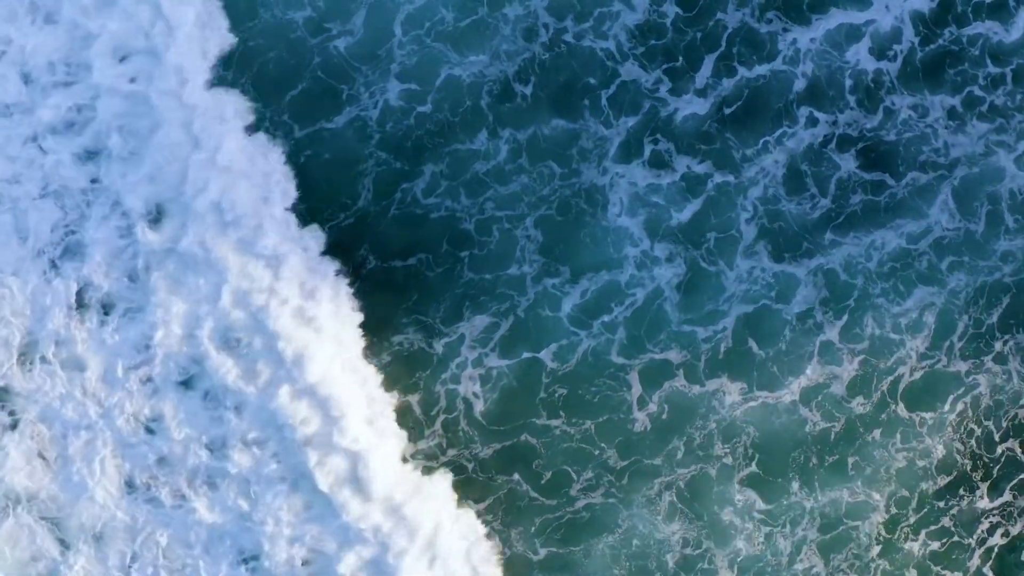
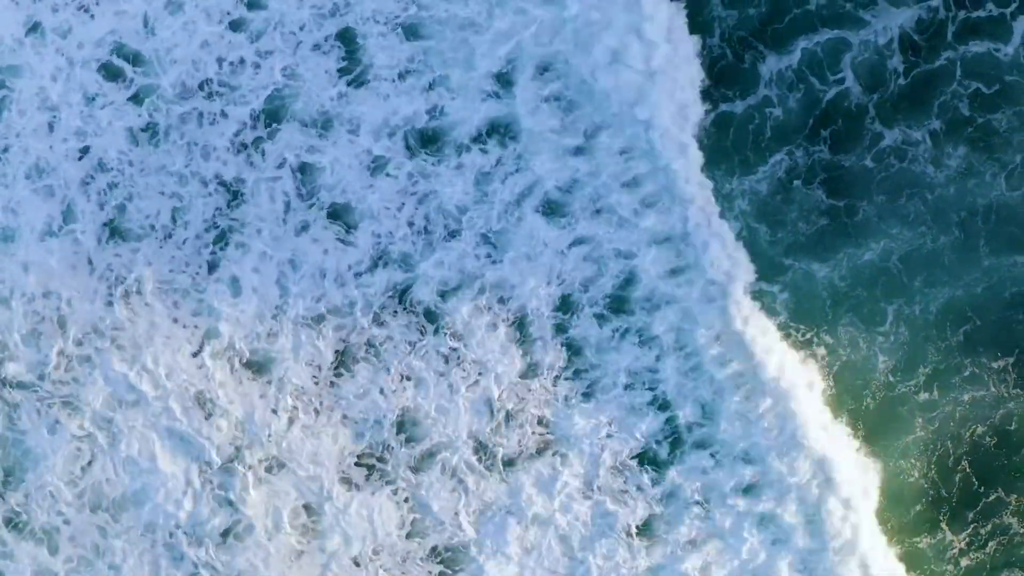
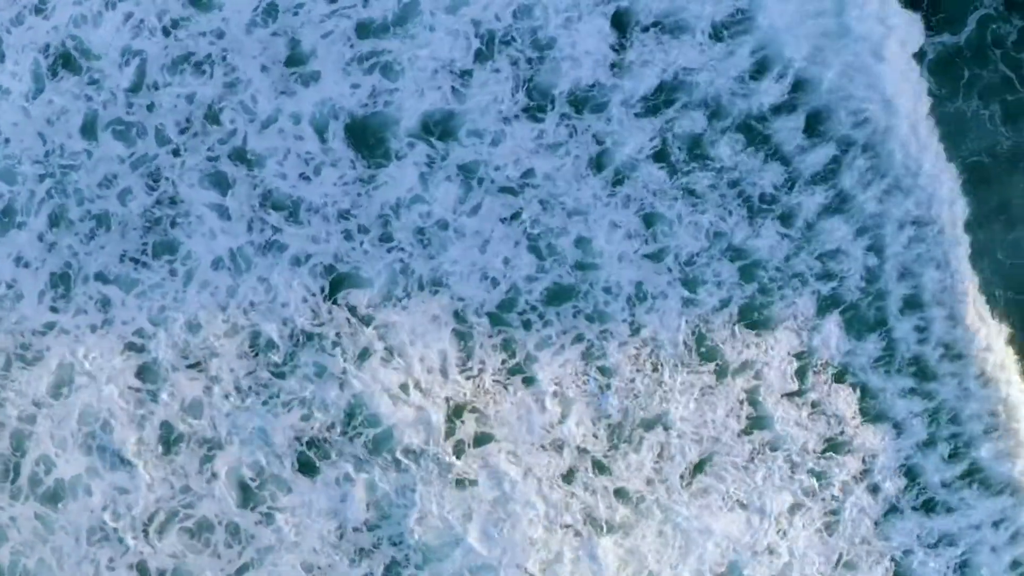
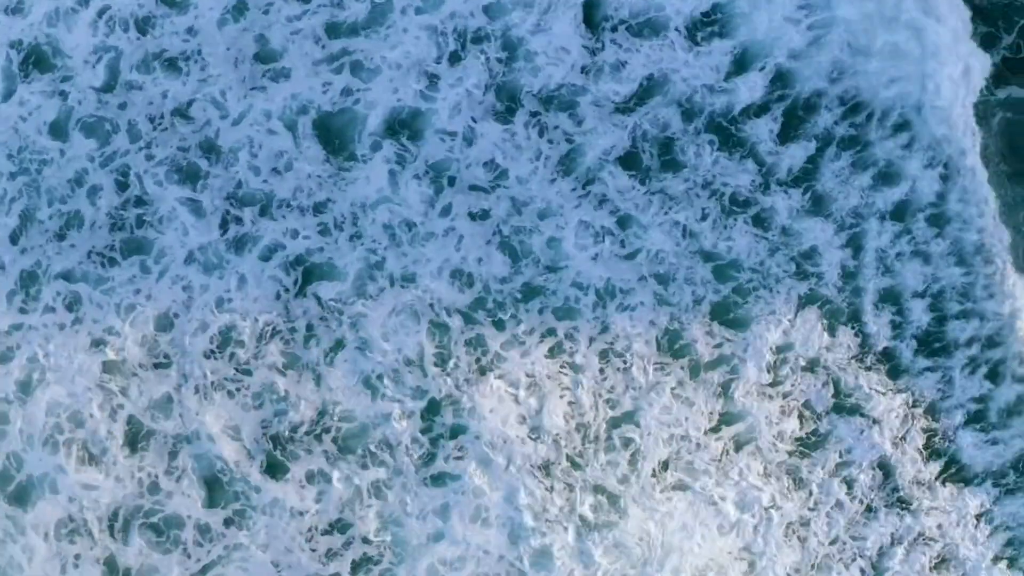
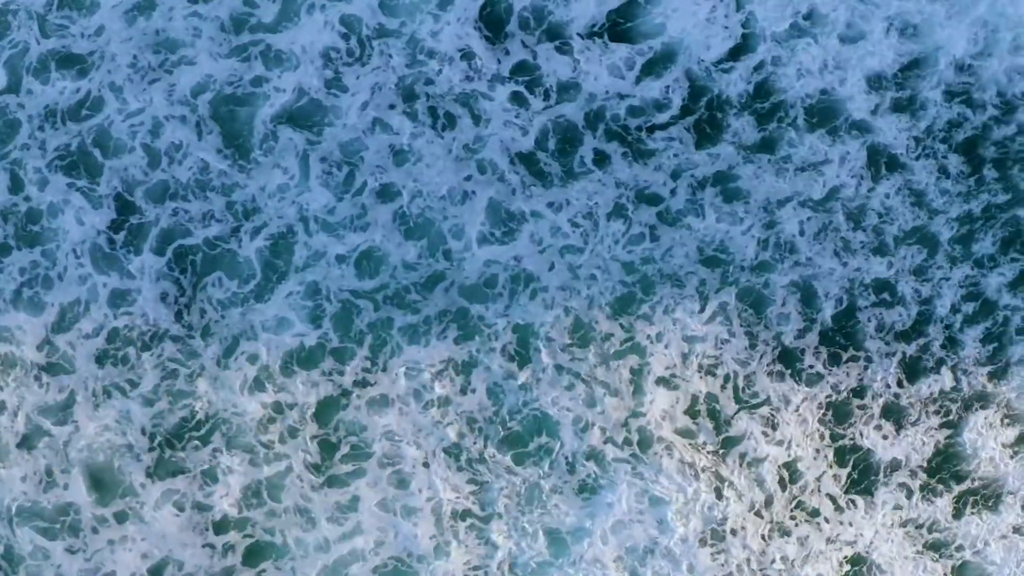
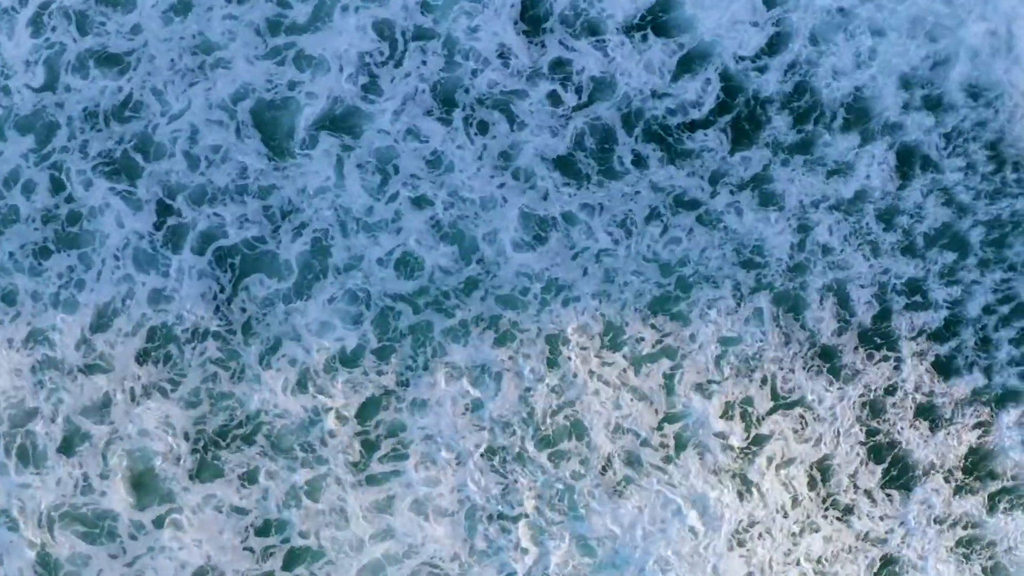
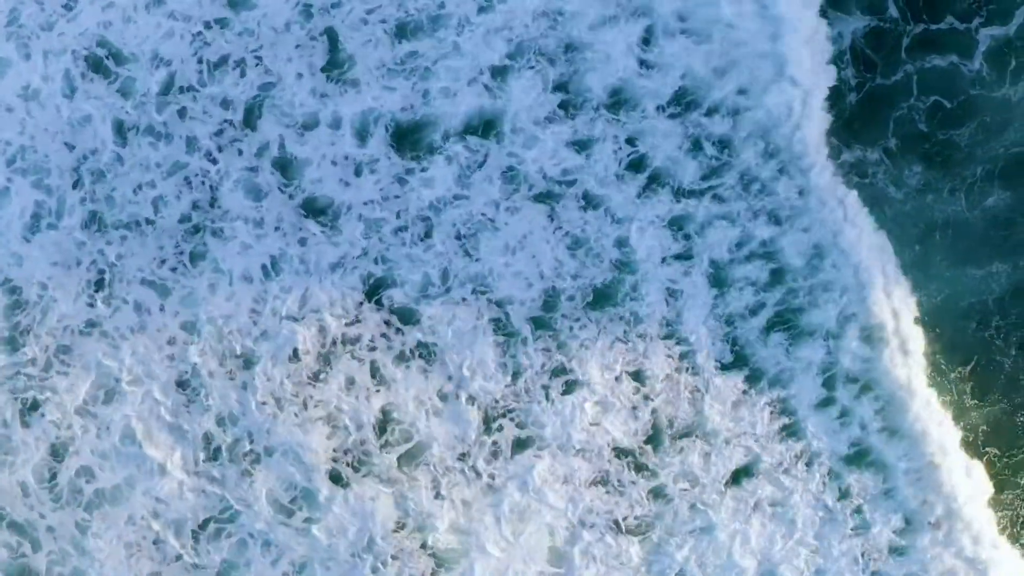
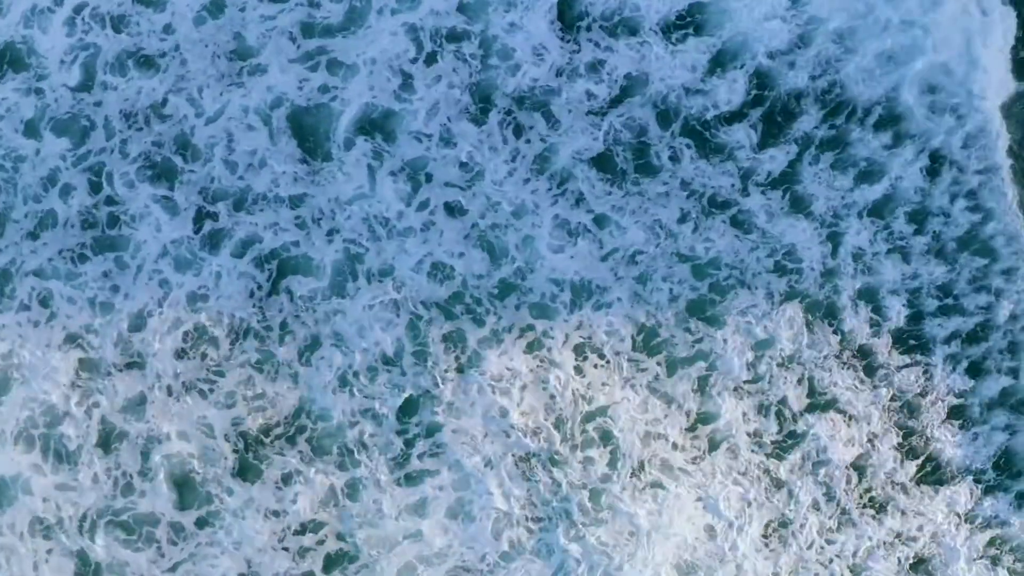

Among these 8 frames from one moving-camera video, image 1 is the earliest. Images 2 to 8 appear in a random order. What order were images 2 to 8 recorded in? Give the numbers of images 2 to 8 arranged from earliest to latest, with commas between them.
2, 7, 3, 4, 8, 6, 5
